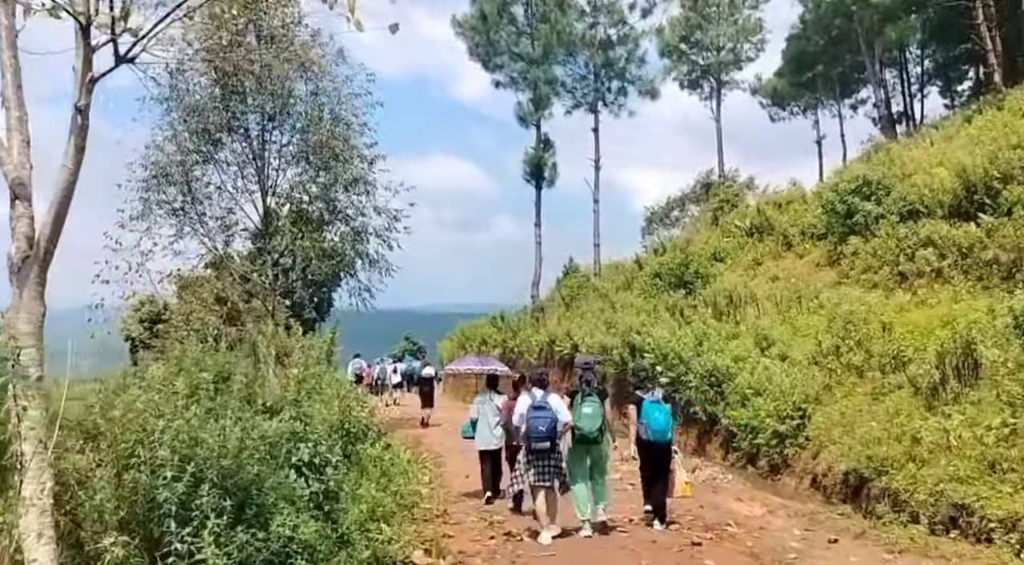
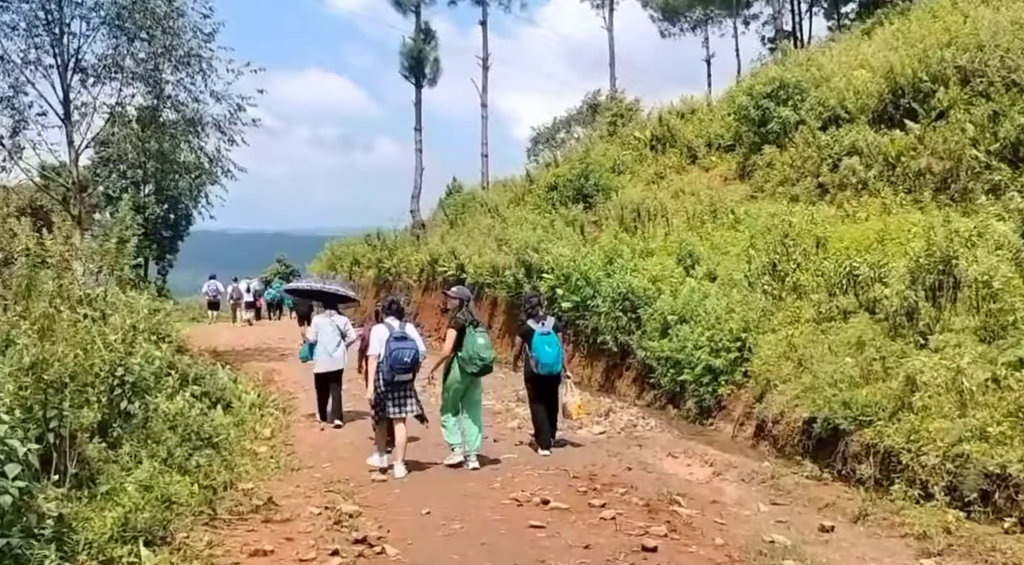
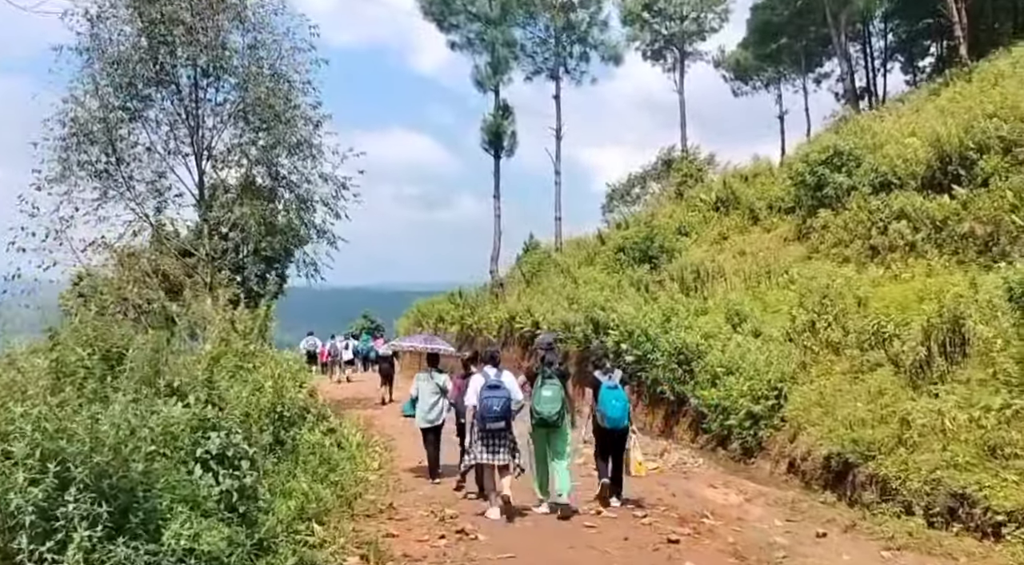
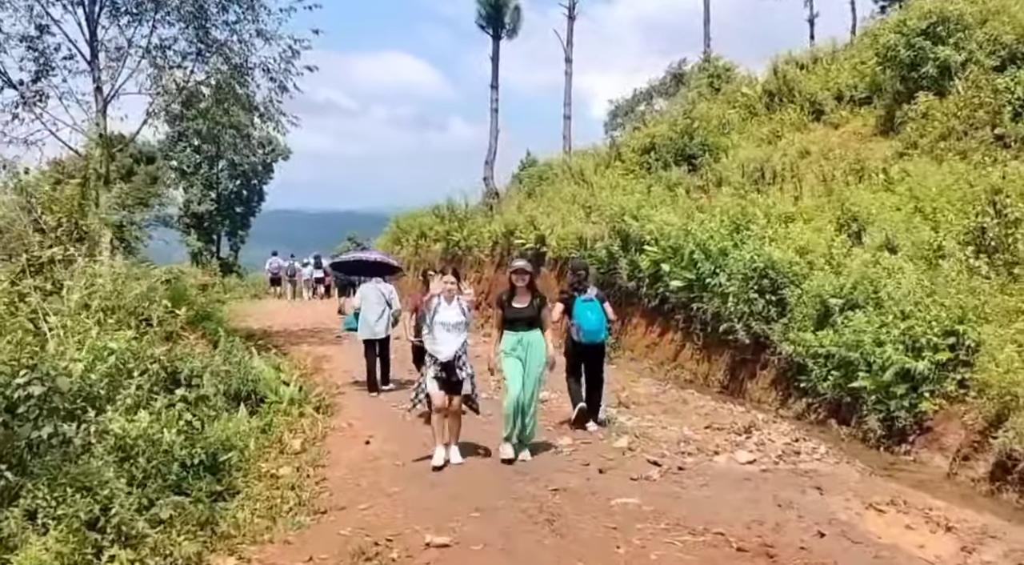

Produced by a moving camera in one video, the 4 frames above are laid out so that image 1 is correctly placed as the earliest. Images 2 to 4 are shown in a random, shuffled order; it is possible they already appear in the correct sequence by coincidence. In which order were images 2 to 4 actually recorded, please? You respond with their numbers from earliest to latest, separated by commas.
3, 2, 4
